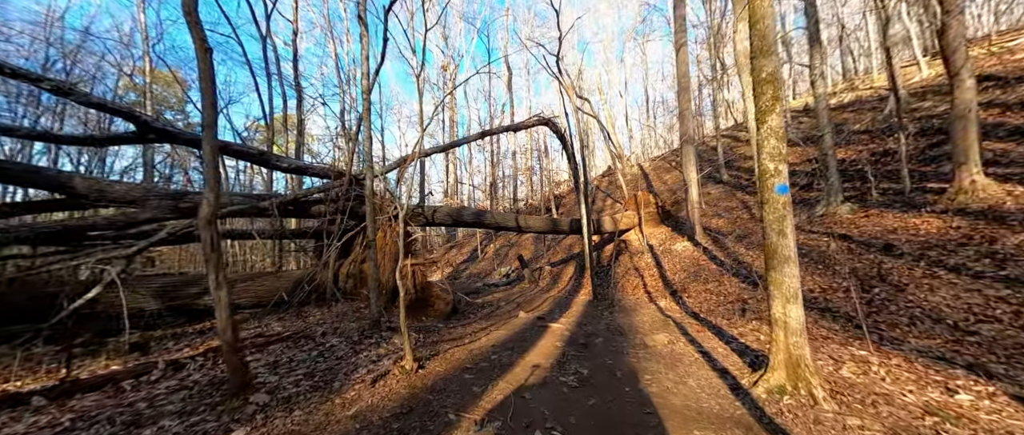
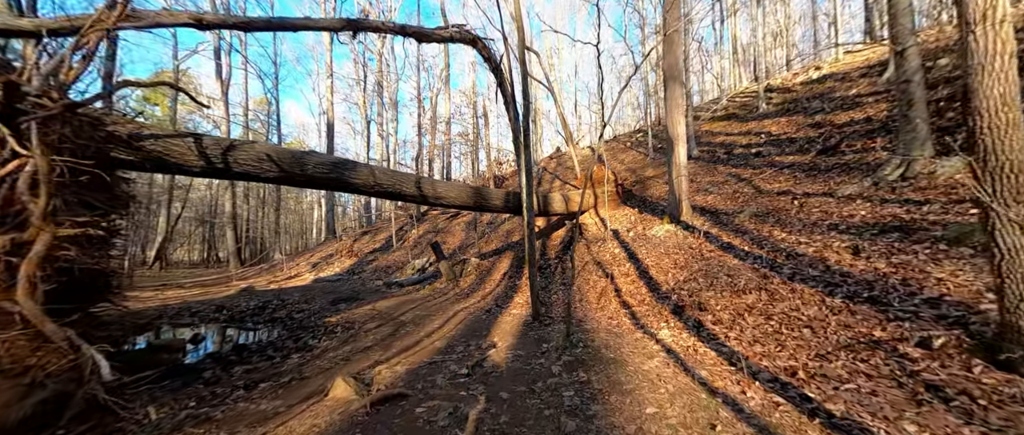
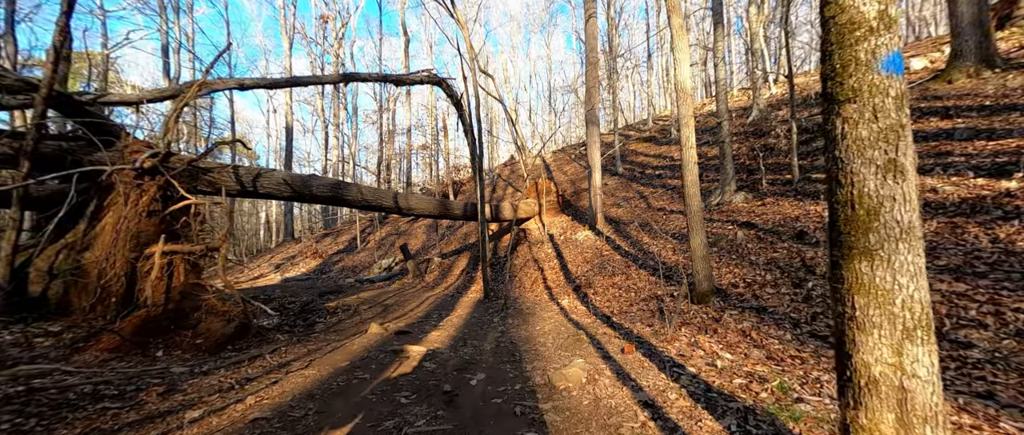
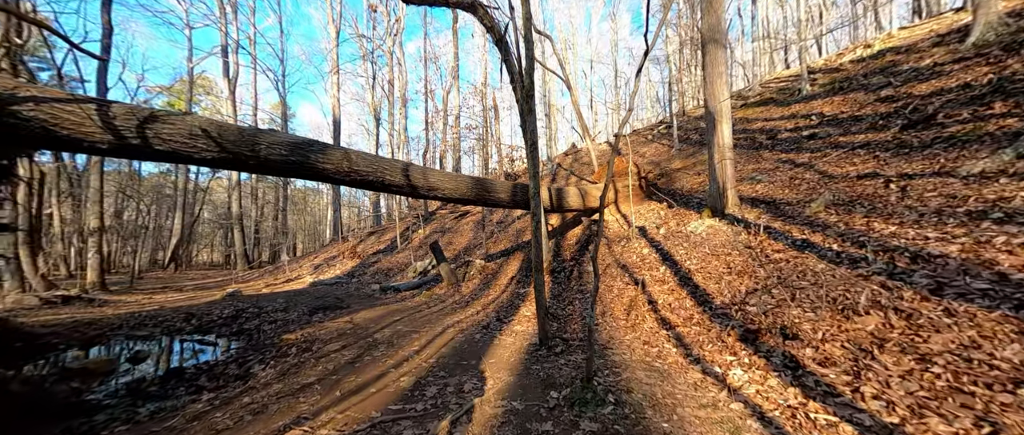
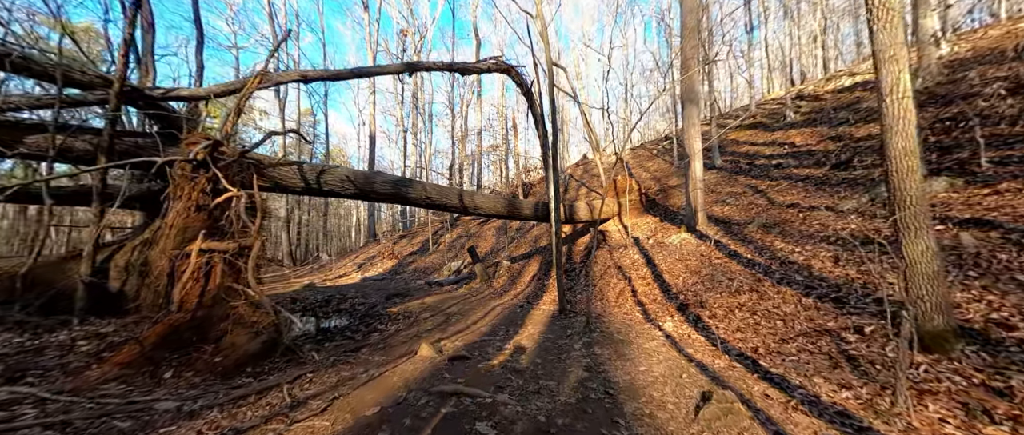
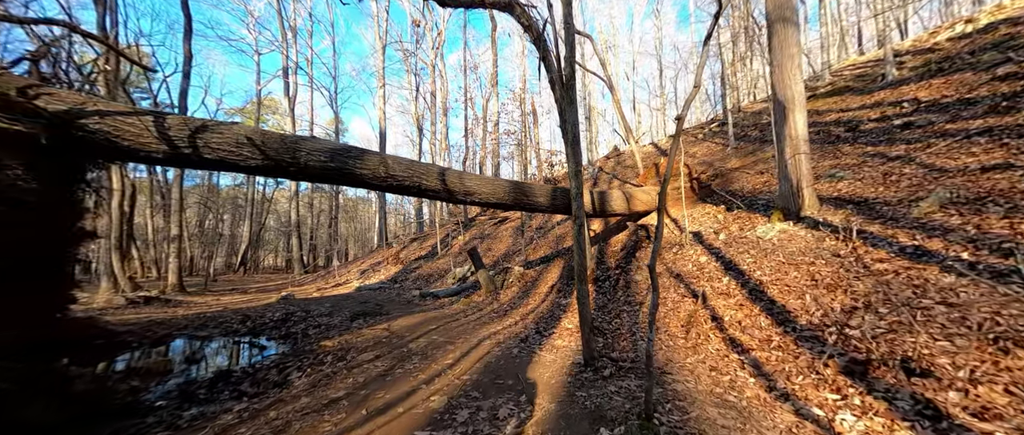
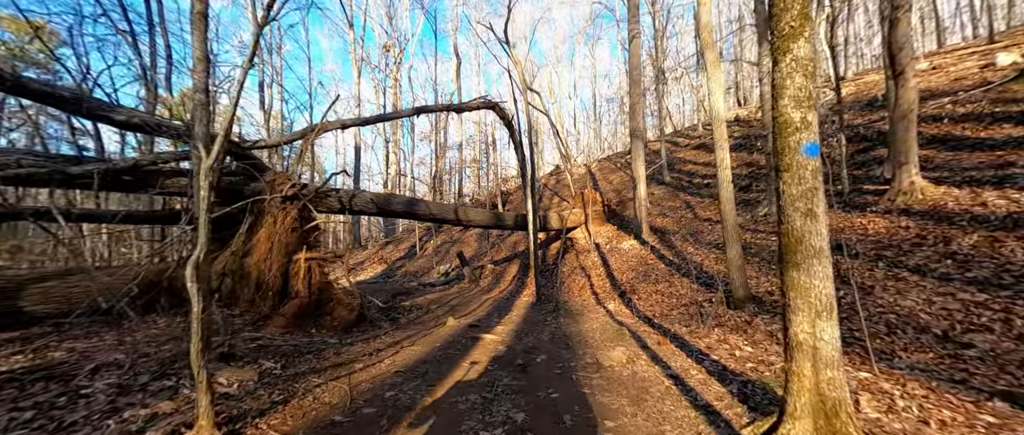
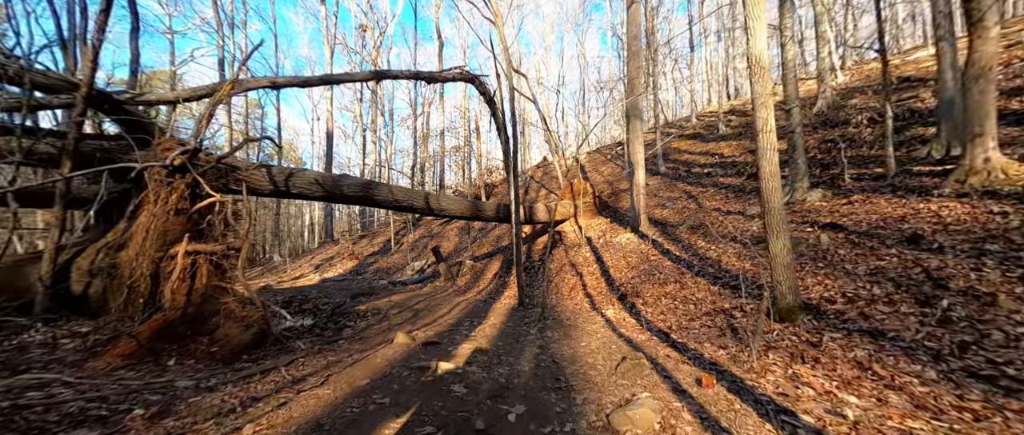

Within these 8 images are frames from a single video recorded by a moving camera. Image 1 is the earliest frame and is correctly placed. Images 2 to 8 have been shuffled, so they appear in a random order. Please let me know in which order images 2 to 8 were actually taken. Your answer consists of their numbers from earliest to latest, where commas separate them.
7, 3, 8, 5, 2, 4, 6
